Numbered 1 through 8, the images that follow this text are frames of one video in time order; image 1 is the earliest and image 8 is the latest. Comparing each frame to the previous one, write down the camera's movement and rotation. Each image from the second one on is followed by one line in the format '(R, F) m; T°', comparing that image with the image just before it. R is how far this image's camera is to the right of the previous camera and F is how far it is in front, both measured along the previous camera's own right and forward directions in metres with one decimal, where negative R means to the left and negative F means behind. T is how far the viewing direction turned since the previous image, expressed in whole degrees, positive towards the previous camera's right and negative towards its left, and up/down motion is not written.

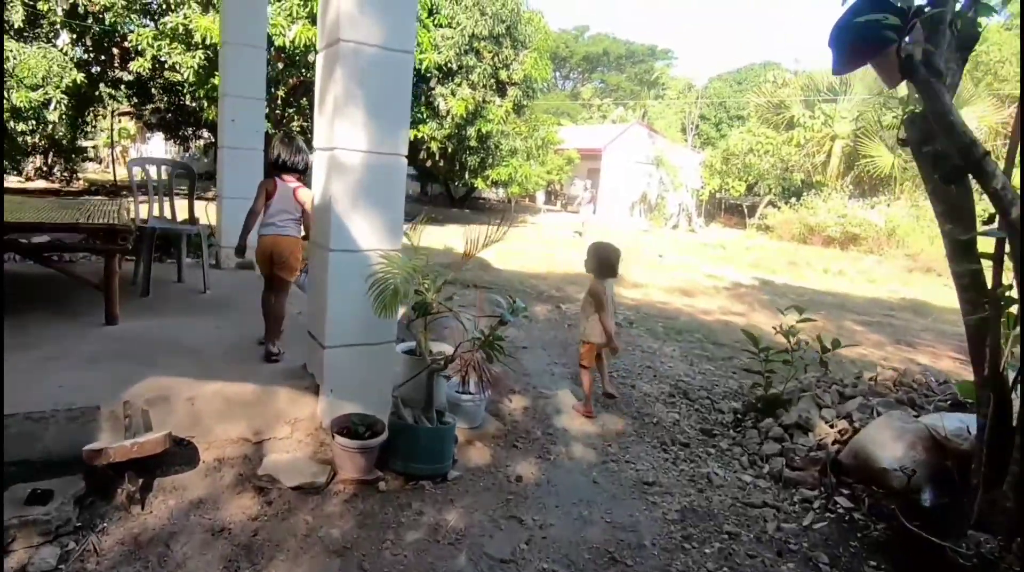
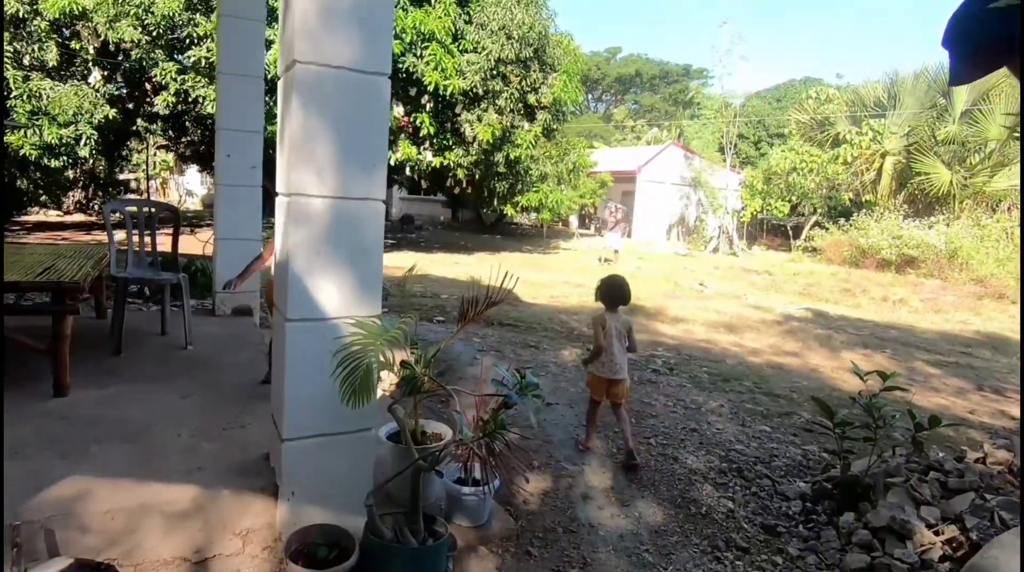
(+0.1, +0.6) m; -4°
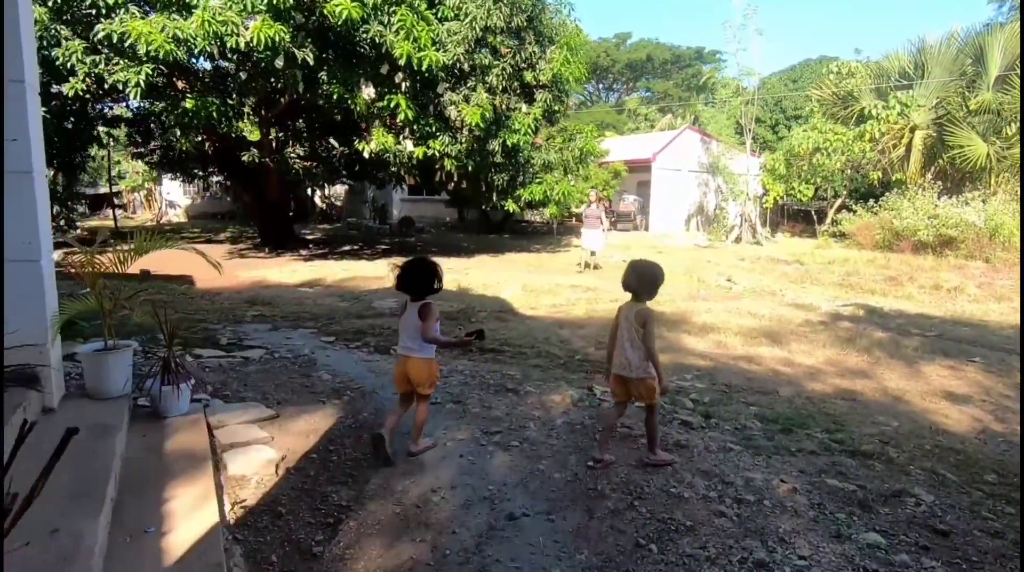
(+0.4, +1.7) m; -2°
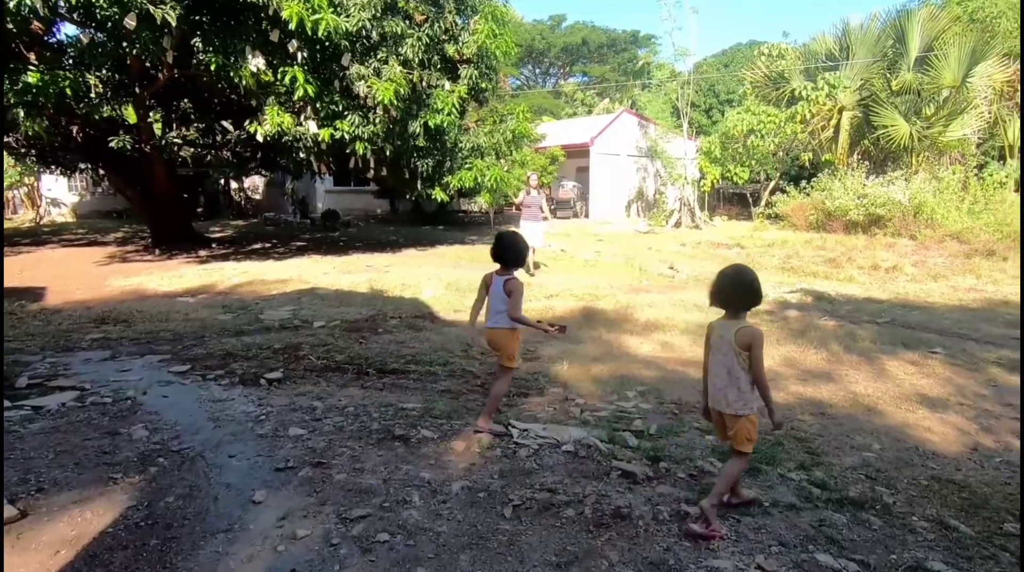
(+0.4, +1.1) m; +5°
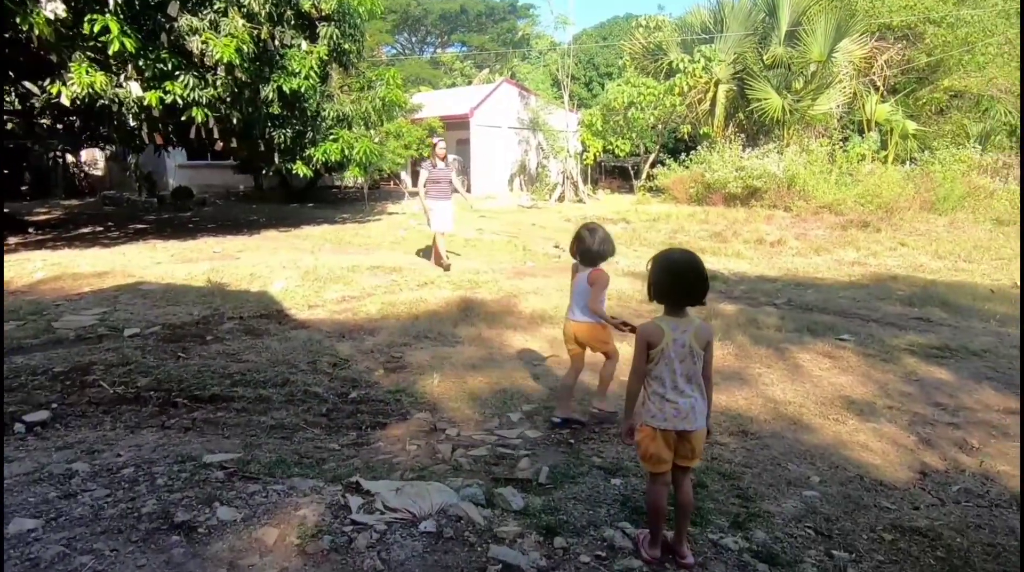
(+0.3, +1.0) m; +9°
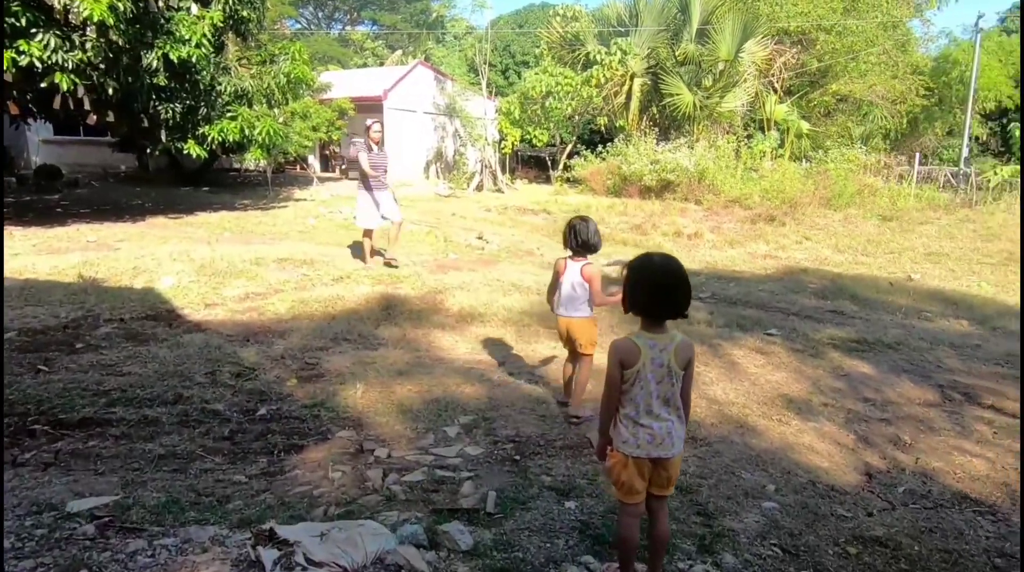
(-0.1, +0.4) m; +9°
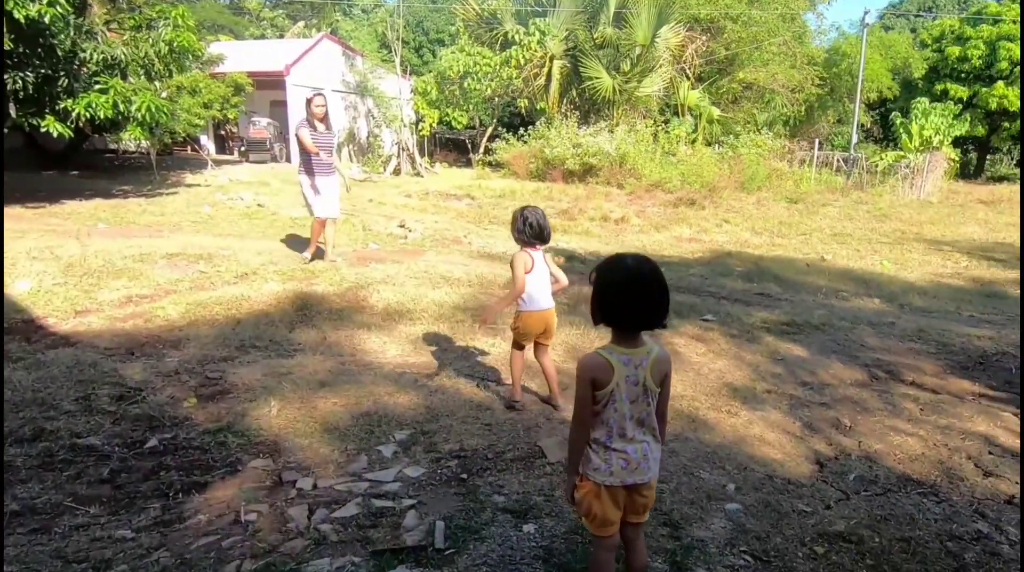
(-0.1, +0.3) m; +8°
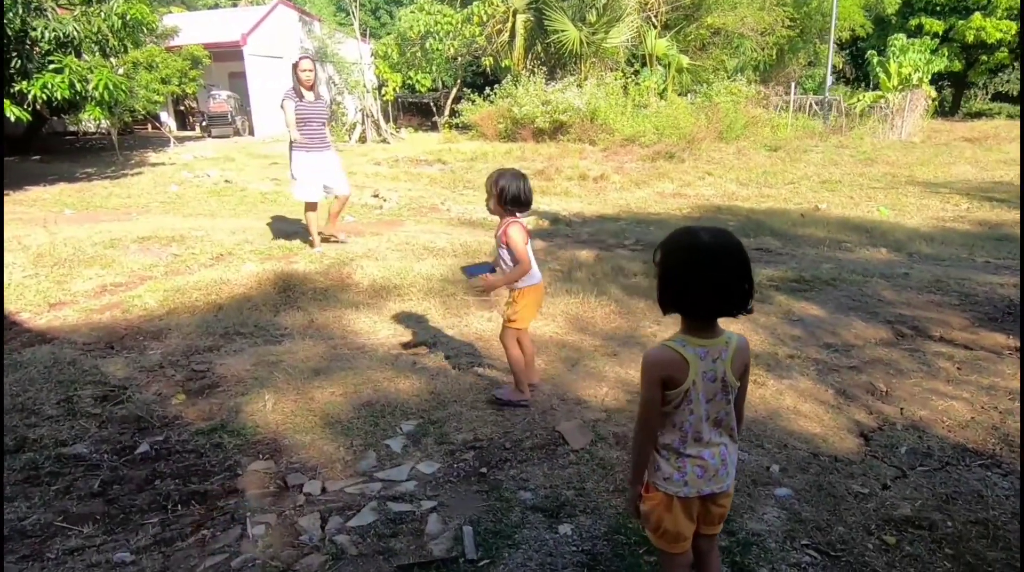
(-0.2, +0.3) m; +2°
